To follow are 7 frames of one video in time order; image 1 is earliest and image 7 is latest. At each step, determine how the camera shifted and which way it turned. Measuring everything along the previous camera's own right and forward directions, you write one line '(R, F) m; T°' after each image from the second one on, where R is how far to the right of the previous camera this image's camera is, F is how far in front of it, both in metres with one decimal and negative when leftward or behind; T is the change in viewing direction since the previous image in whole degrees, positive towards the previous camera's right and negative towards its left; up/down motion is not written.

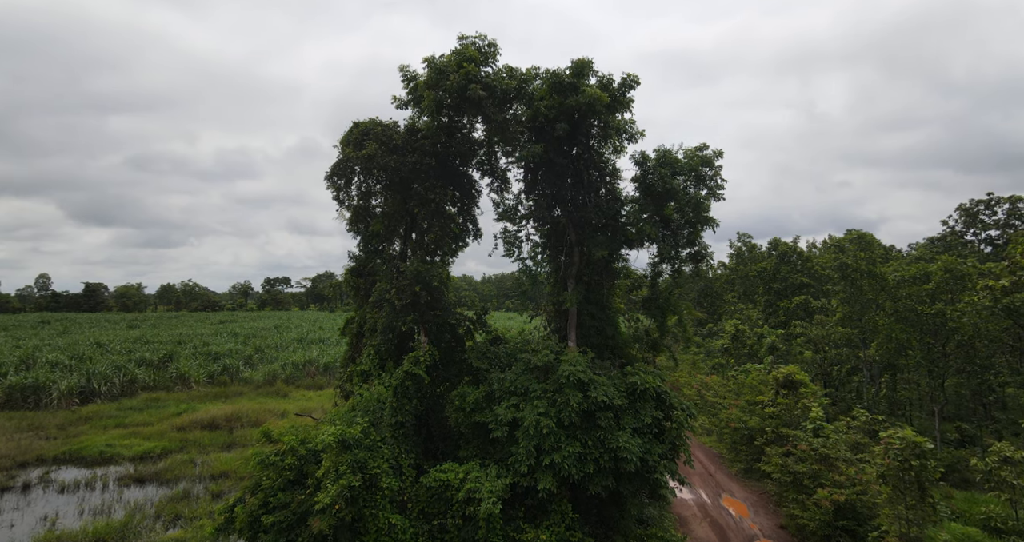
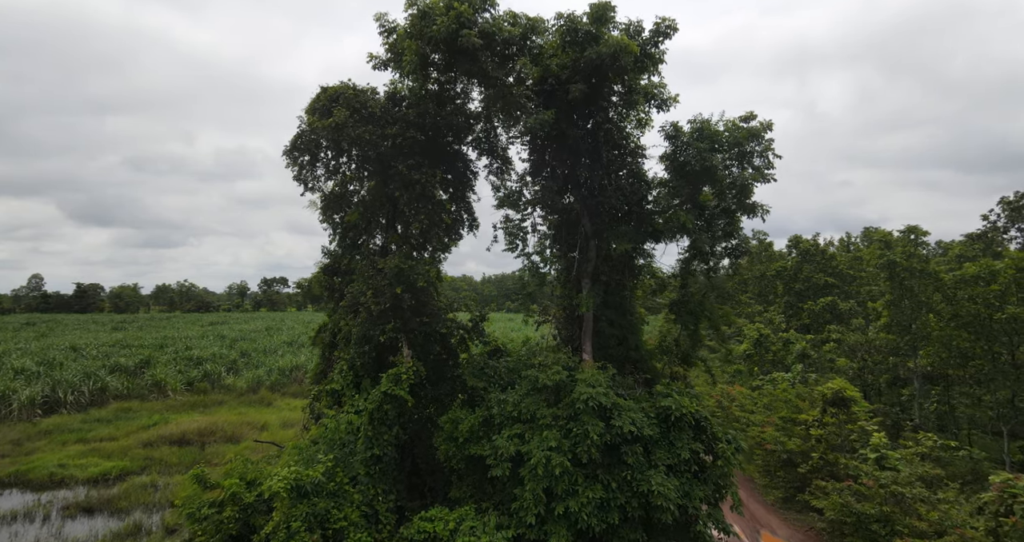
(-0.1, +2.6) m; 0°
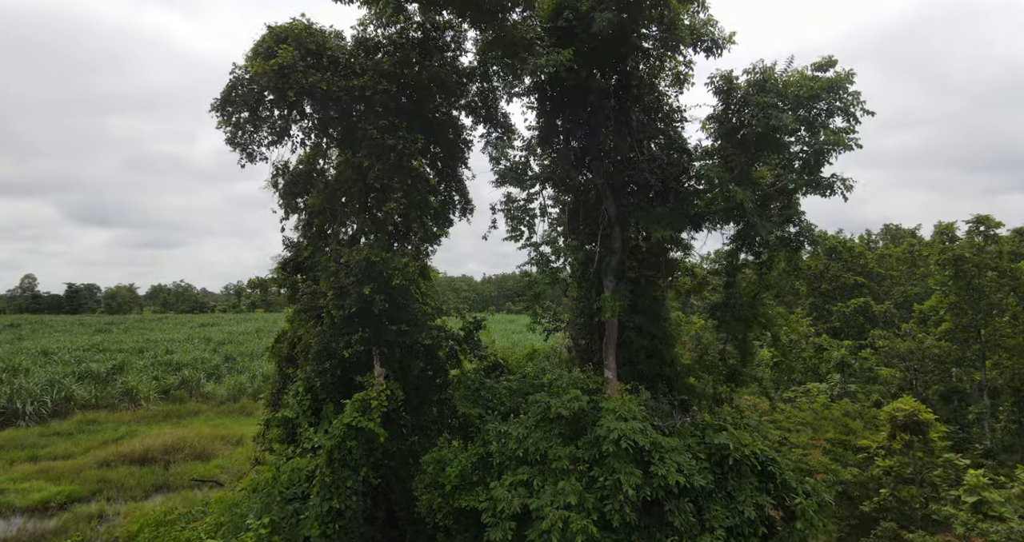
(0.0, +2.6) m; 0°
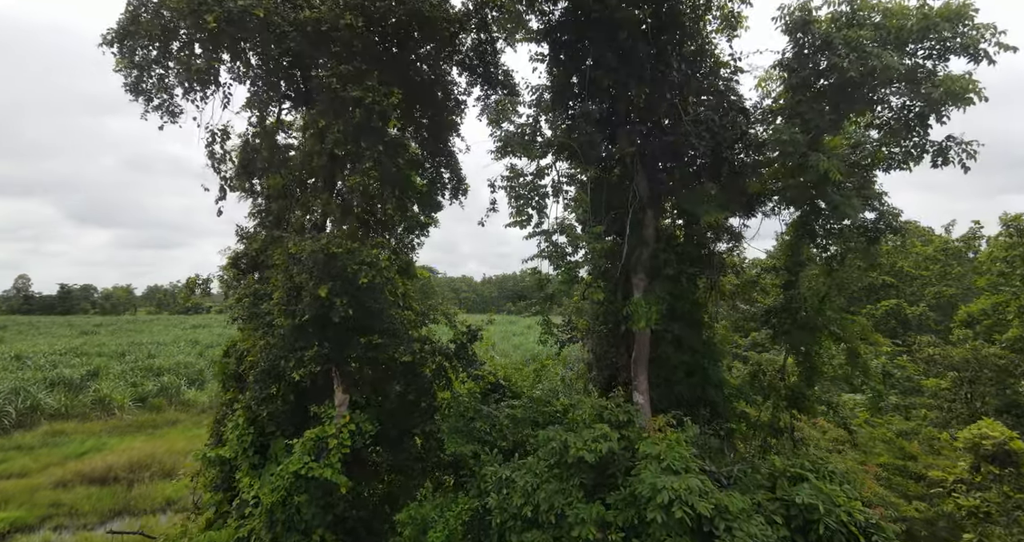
(-0.1, +2.2) m; 0°
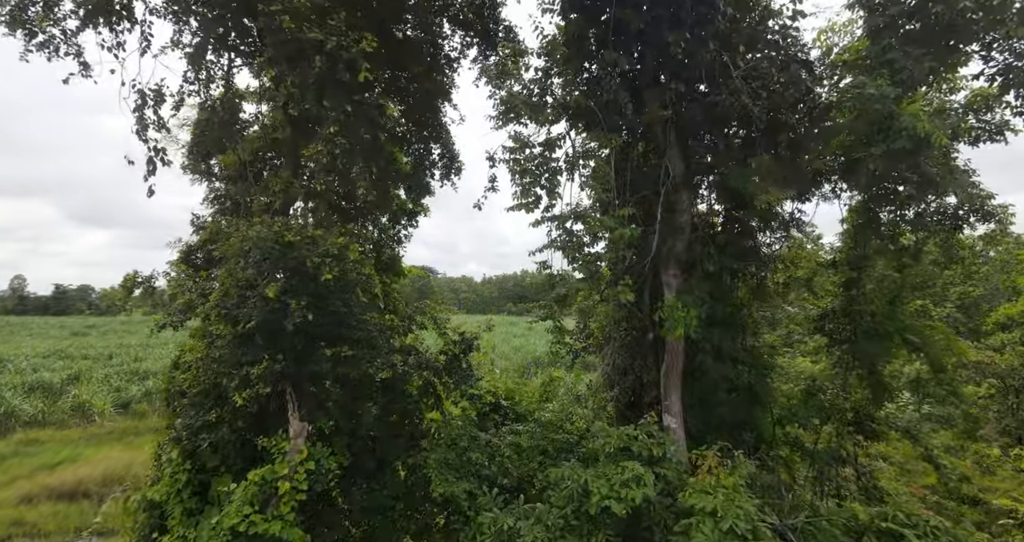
(0.0, +1.5) m; 0°
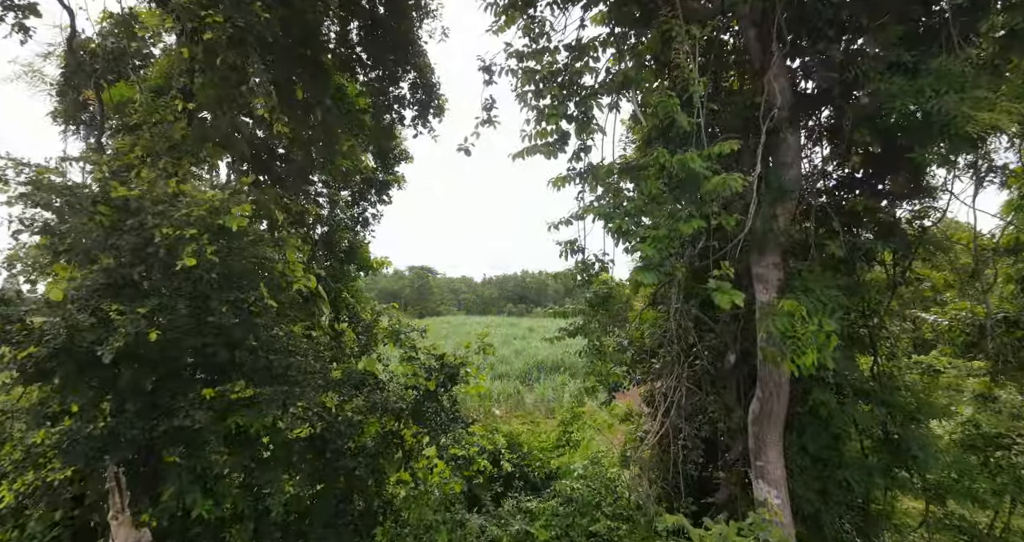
(-0.1, +2.4) m; 0°
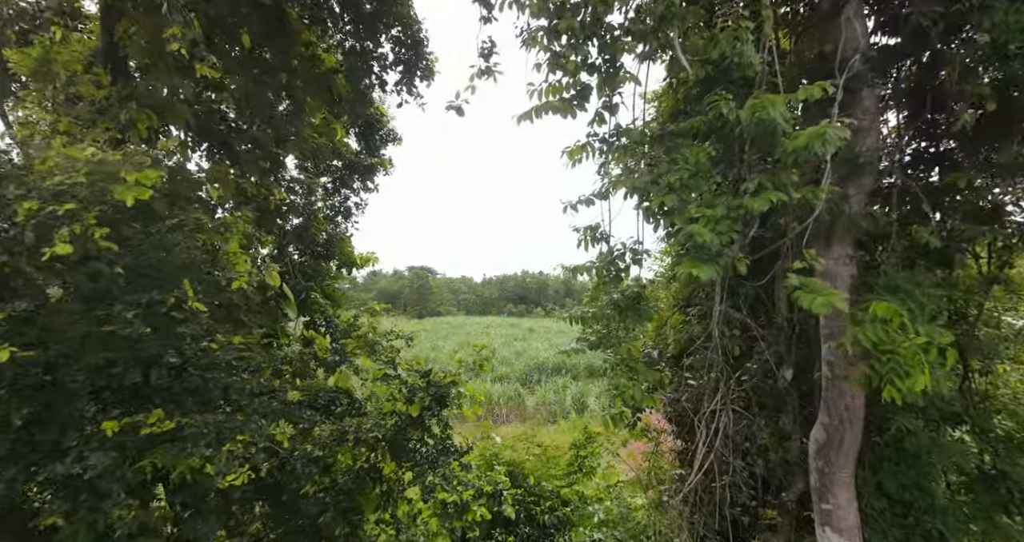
(0.0, +0.9) m; 0°
